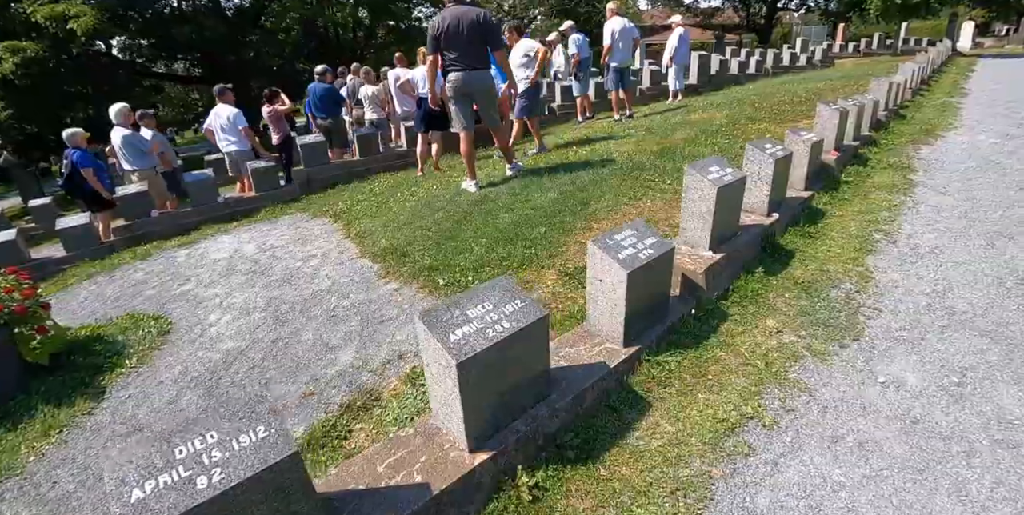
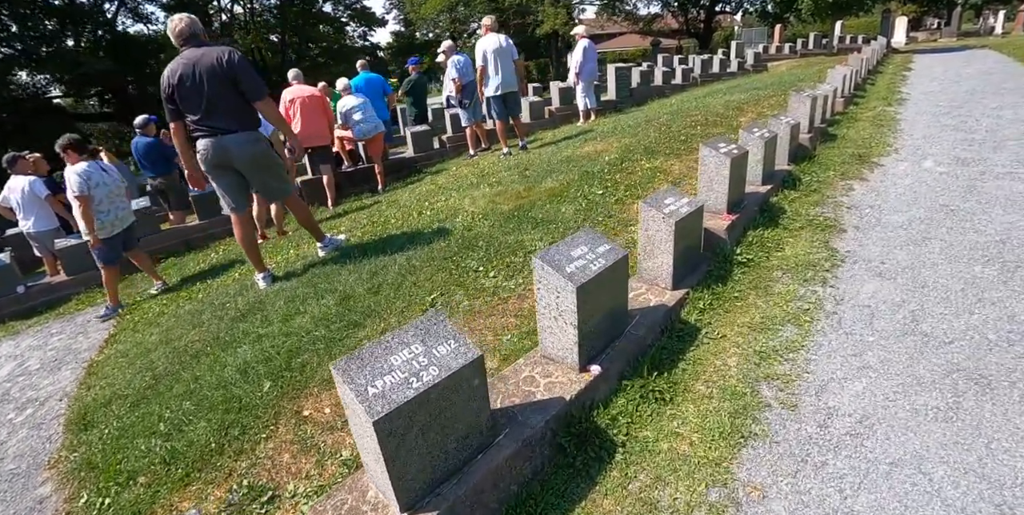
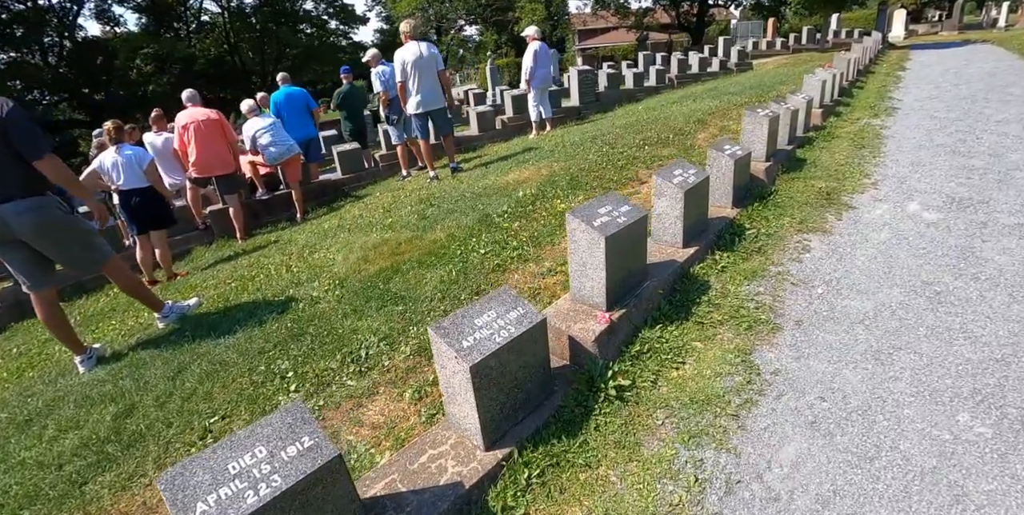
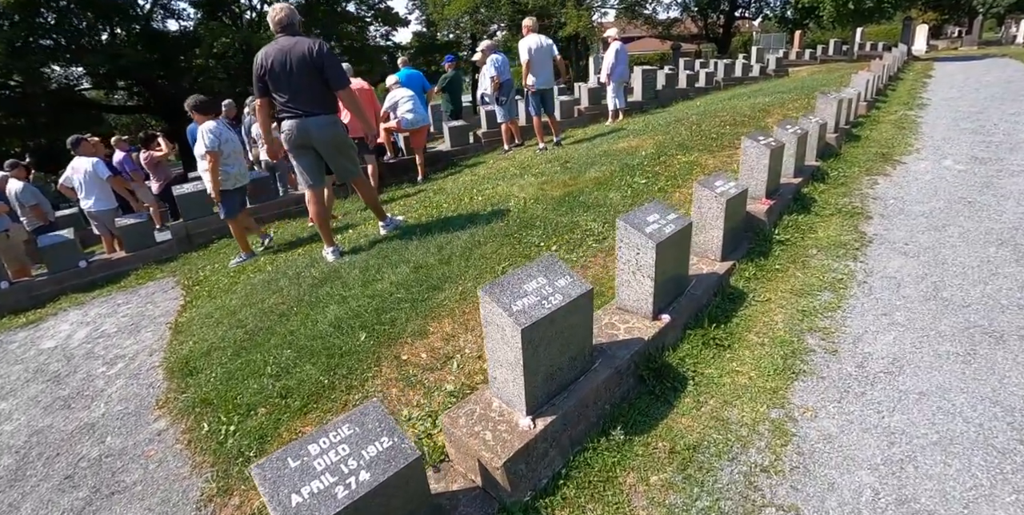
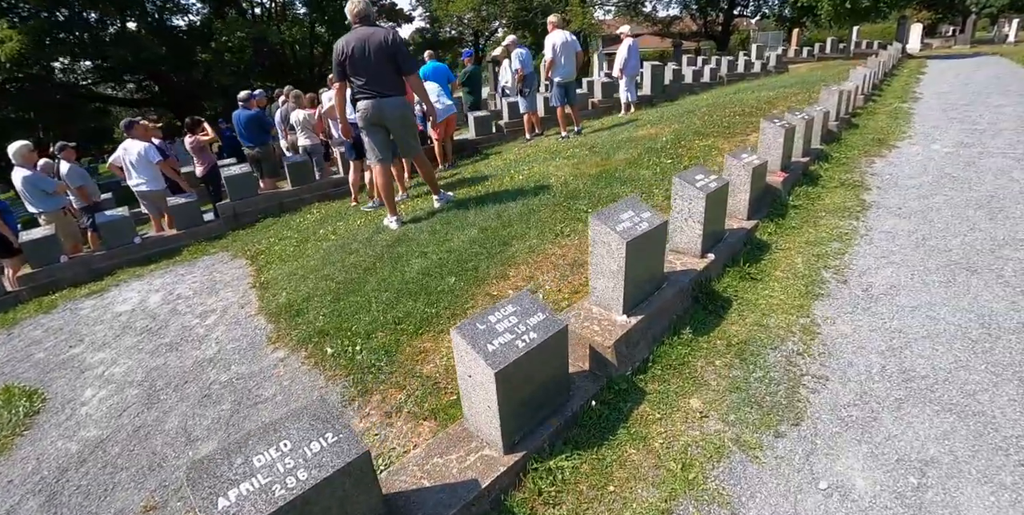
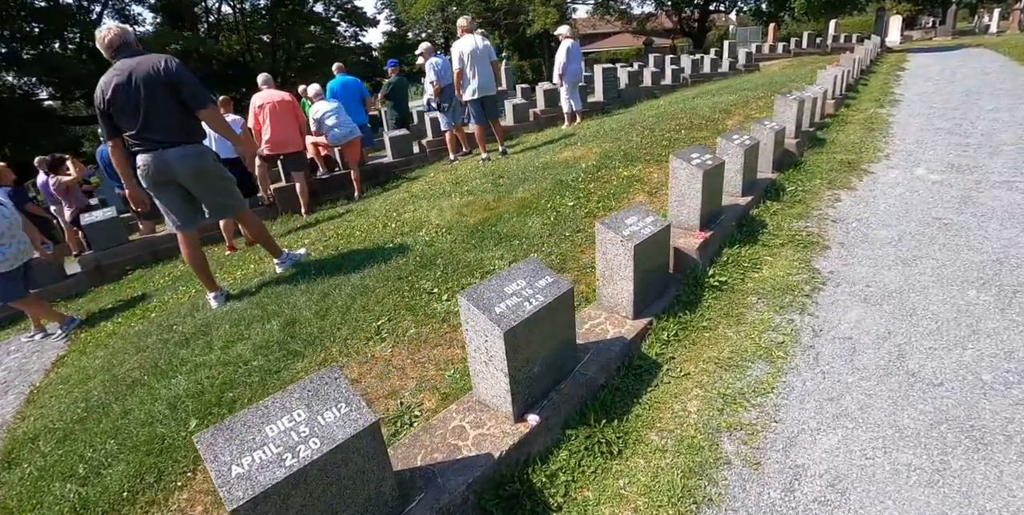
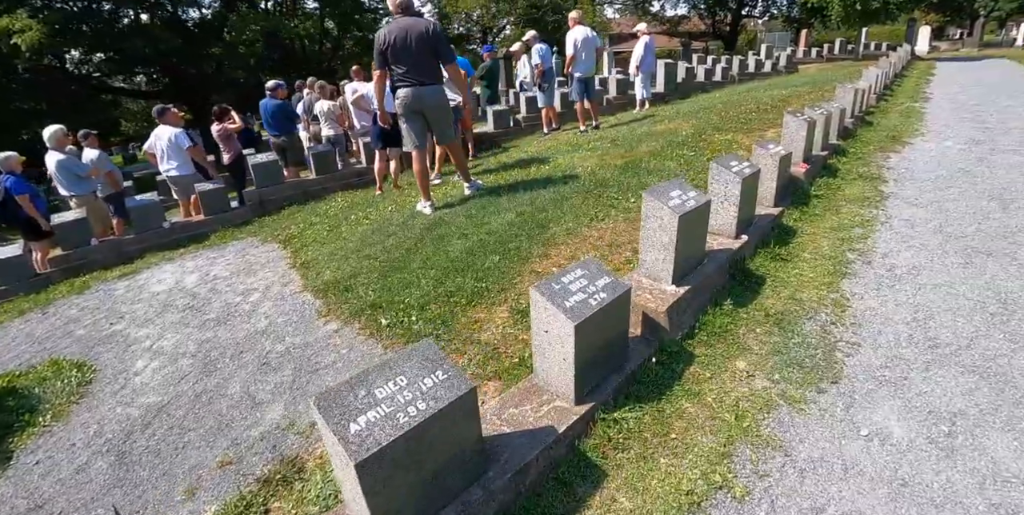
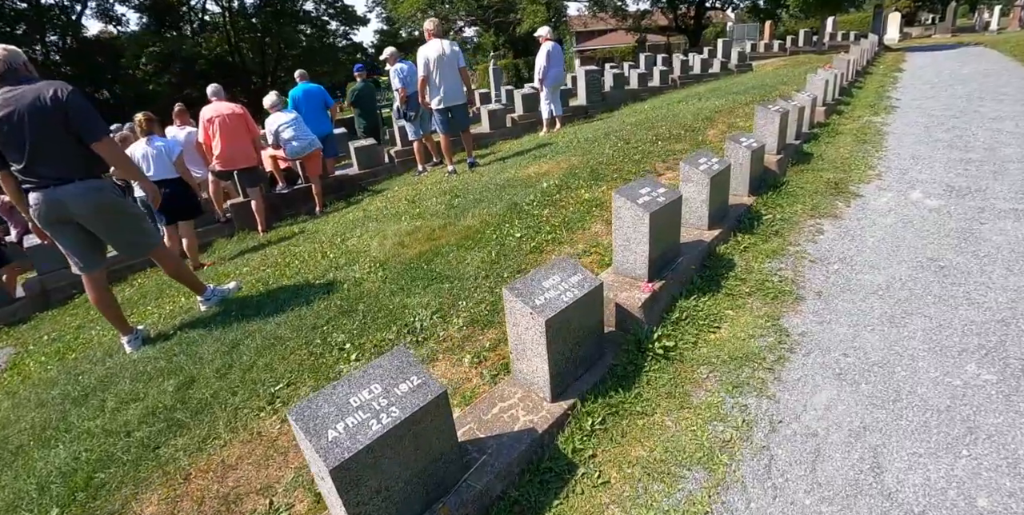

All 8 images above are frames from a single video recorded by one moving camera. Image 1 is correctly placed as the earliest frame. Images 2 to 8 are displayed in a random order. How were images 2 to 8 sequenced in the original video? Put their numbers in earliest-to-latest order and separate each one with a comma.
7, 5, 4, 2, 6, 8, 3
